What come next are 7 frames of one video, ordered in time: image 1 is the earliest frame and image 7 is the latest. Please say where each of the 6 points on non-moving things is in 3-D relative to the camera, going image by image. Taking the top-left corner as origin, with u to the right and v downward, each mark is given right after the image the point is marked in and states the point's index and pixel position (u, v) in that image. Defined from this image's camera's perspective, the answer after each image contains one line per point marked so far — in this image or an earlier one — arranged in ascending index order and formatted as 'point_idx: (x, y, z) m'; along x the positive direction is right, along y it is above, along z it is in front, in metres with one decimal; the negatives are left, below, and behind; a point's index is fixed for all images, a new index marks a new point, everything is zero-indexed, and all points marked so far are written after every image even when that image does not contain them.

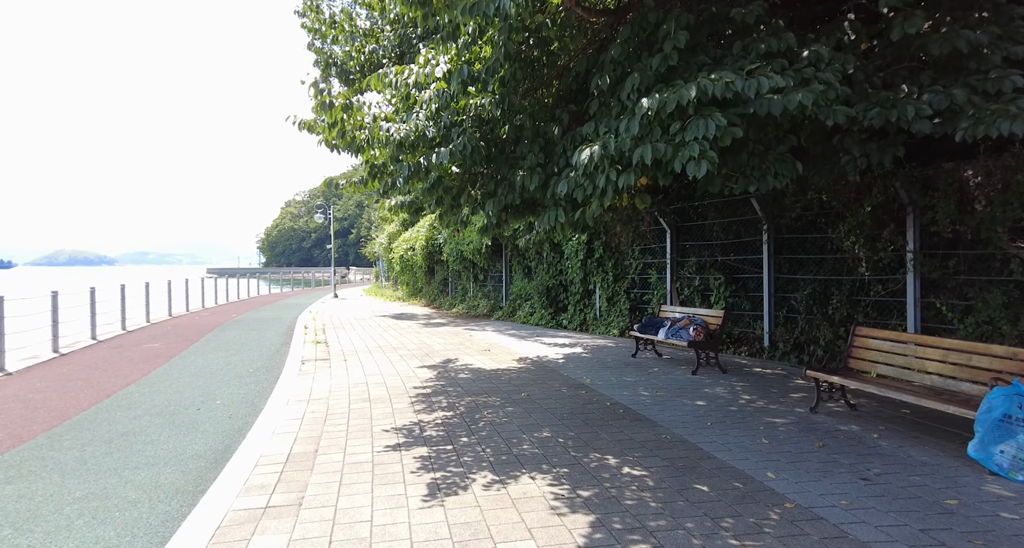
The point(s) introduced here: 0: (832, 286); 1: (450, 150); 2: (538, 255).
0: (+4.5, -0.2, +8.5) m
1: (-0.5, +1.1, +5.1) m
2: (+0.6, +0.5, +15.4) m
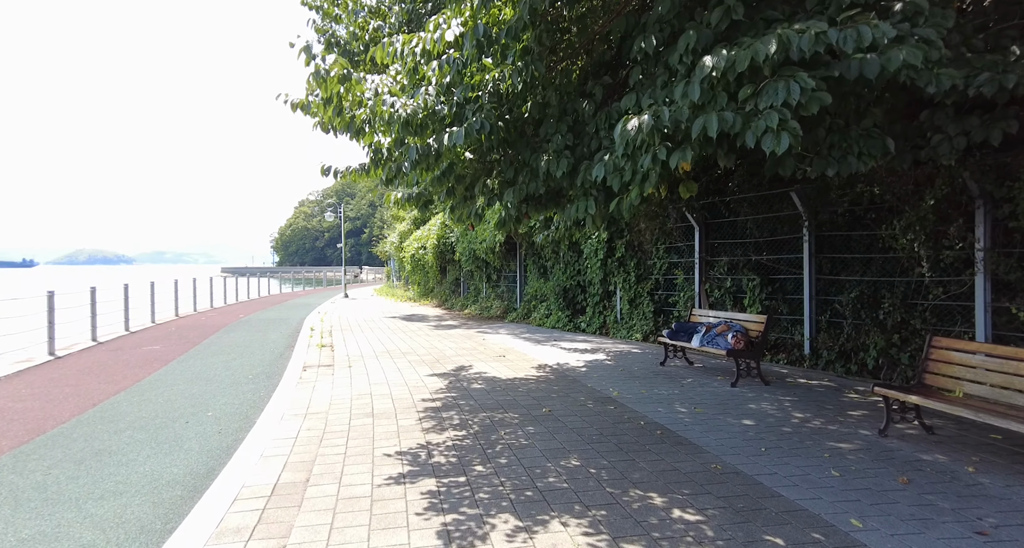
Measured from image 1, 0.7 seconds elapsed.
0: (+4.7, -0.2, +7.7) m
1: (-0.4, +1.1, +4.4) m
2: (+1.0, +0.5, +14.7) m
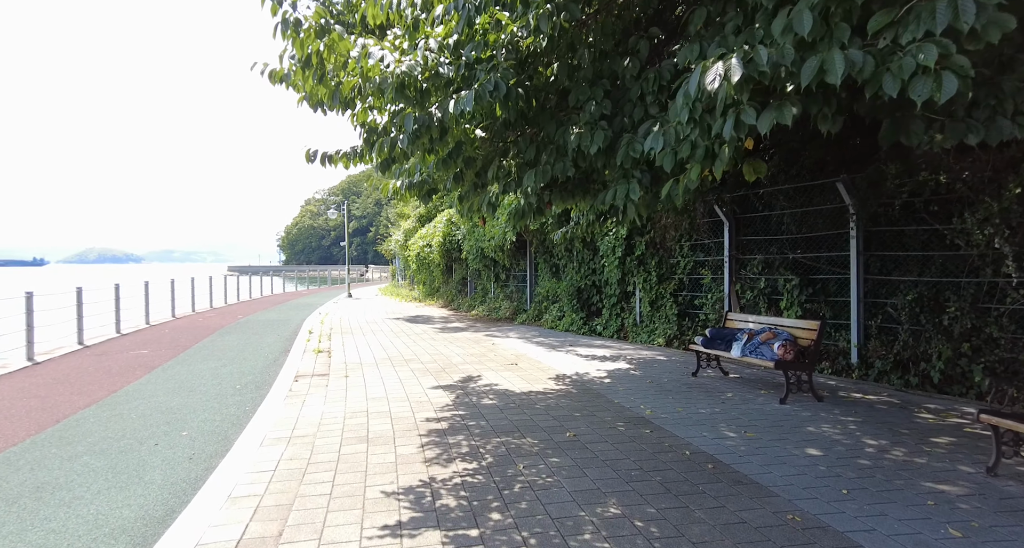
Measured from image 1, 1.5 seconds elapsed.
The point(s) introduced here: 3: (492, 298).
0: (+4.9, -0.2, +6.8) m
1: (-0.2, +1.1, +3.5) m
2: (+1.3, +0.5, +13.8) m
3: (-0.6, -0.7, +18.1) m
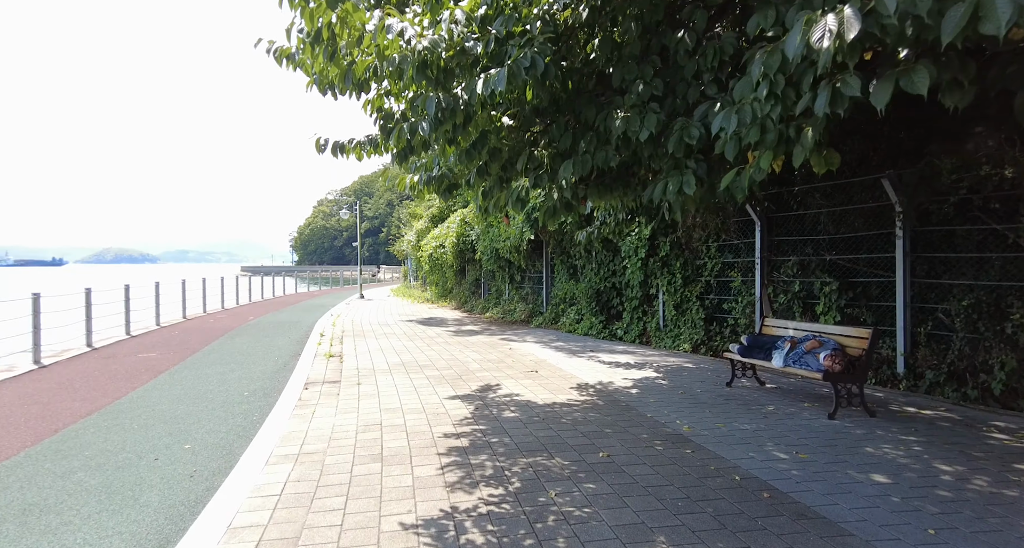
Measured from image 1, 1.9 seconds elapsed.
0: (+5.2, -0.2, +6.2) m
1: (0.0, +1.0, +3.1) m
2: (+1.6, +0.5, +13.3) m
3: (-0.2, -0.8, +17.6) m
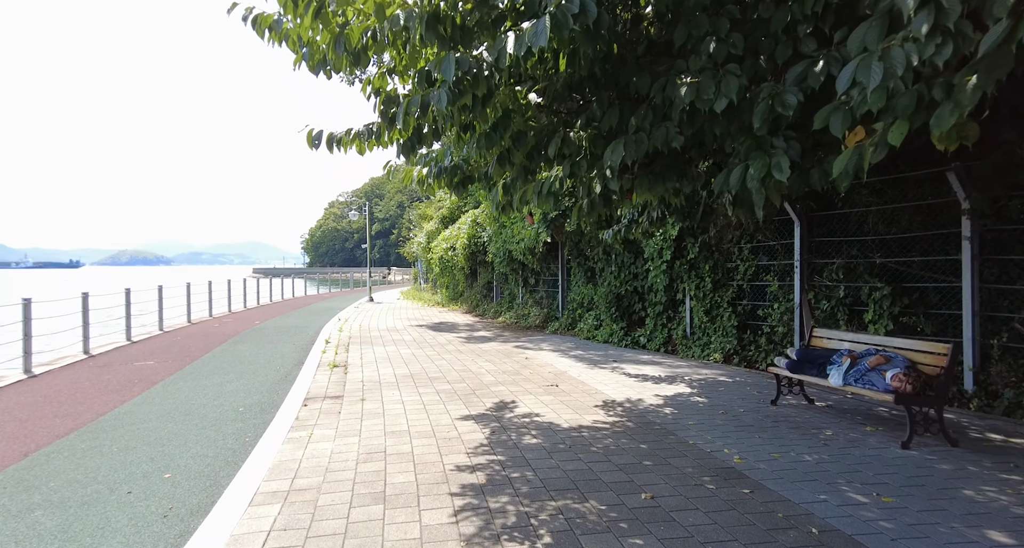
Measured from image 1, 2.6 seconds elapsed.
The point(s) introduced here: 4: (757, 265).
0: (+5.4, -0.3, +5.5) m
1: (+0.1, +1.0, +2.4) m
2: (+1.9, +0.4, +12.6) m
3: (+0.2, -0.9, +16.9) m
4: (+3.8, +0.1, +9.3) m
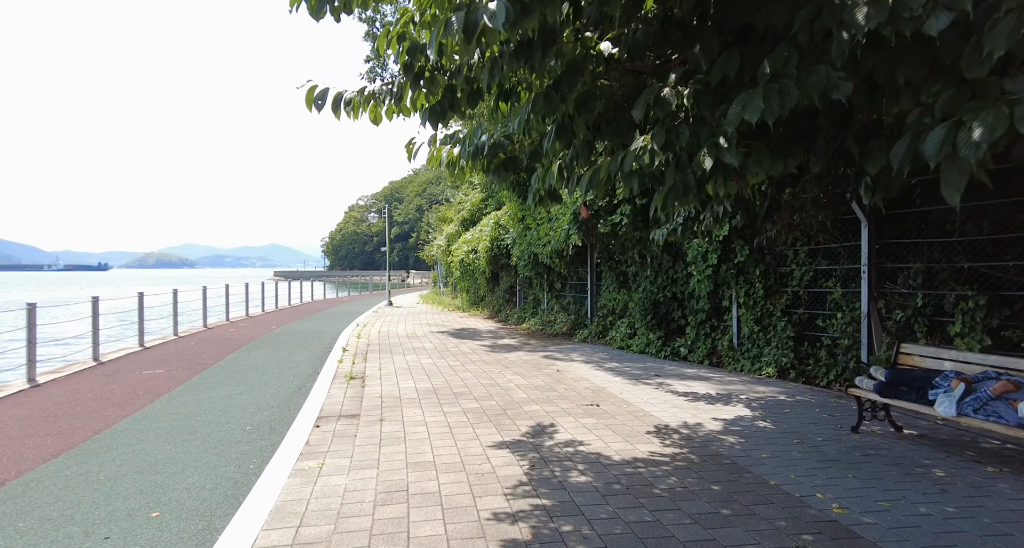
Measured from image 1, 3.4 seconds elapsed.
0: (+5.7, -0.3, +4.5) m
1: (+0.4, +0.9, +1.6) m
2: (+2.5, +0.3, +11.7) m
3: (+0.9, -1.0, +16.1) m
4: (+4.2, +0.1, +8.4) m
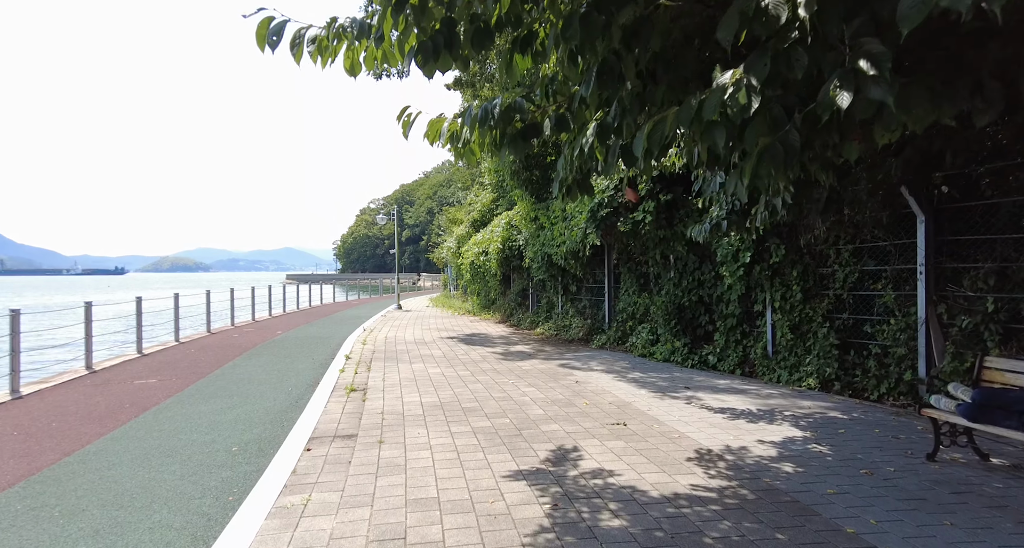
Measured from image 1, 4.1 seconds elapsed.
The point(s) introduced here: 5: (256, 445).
0: (+5.8, -0.3, +3.6) m
1: (+0.4, +0.9, +0.8) m
2: (+2.7, +0.3, +10.9) m
3: (+1.2, -1.0, +15.3) m
4: (+4.4, 0.0, +7.5) m
5: (-2.7, -1.8, +6.4) m
